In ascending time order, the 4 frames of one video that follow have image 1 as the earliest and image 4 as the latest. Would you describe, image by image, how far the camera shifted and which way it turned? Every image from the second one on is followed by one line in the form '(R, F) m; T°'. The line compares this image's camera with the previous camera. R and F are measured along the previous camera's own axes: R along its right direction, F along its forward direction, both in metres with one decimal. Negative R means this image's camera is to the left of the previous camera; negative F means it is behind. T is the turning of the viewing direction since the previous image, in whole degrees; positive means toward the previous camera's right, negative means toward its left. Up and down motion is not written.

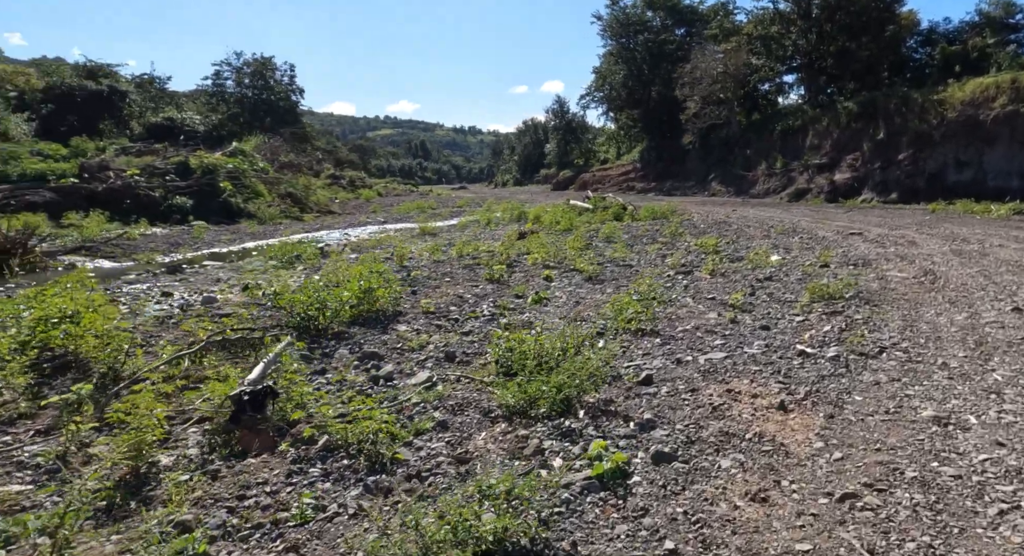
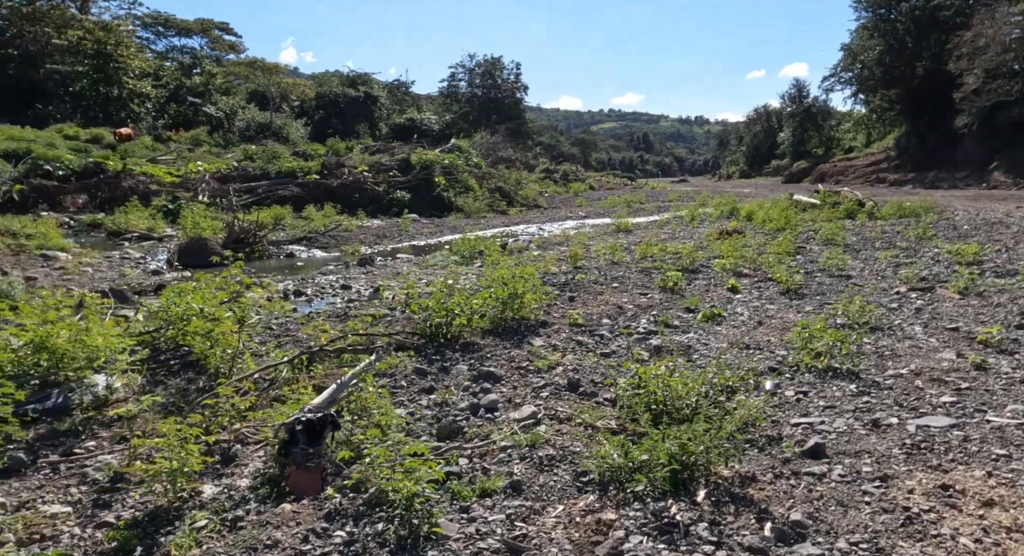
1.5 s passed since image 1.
(+0.5, +0.8) m; -19°
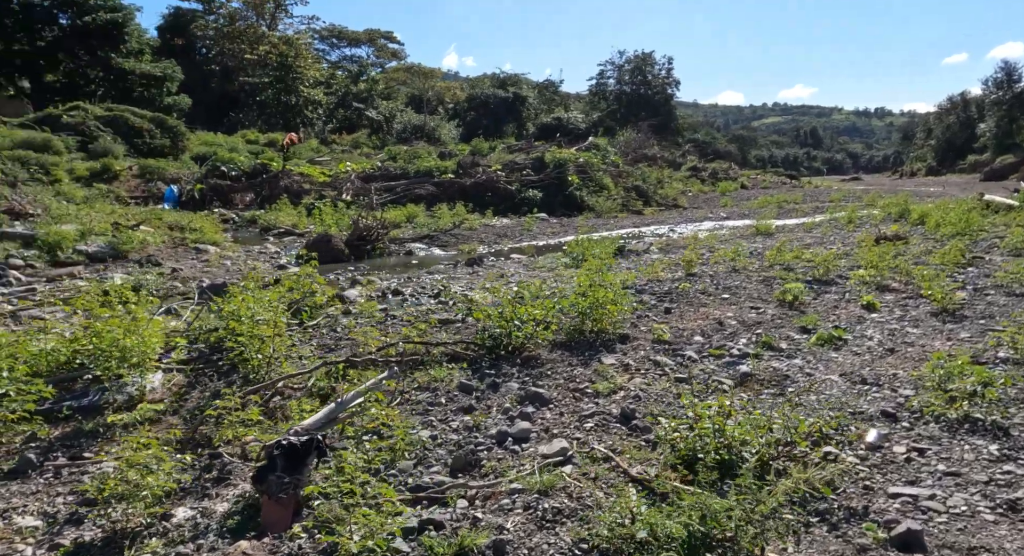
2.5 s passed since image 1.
(+0.5, +0.5) m; -13°
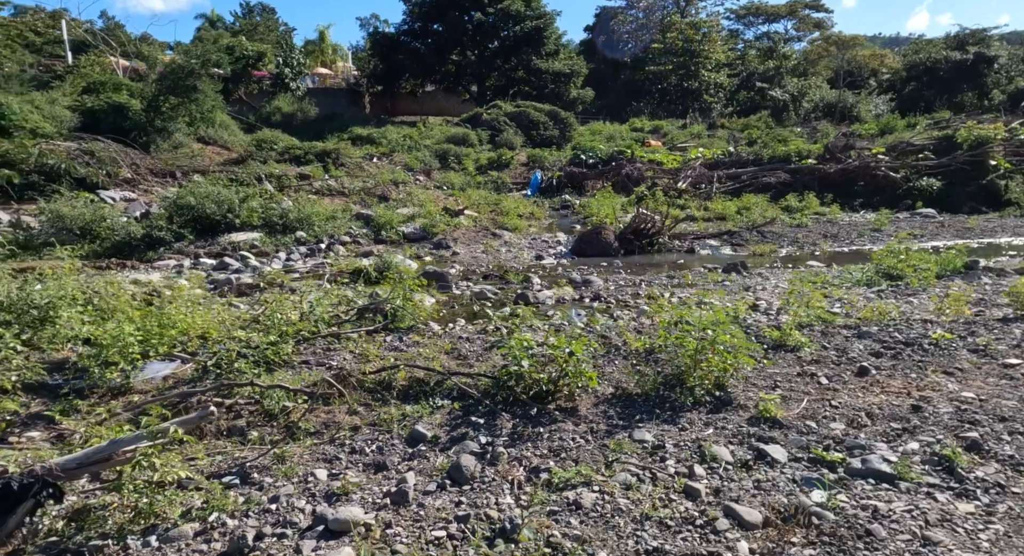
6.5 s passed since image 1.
(+2.0, +1.4) m; -35°
